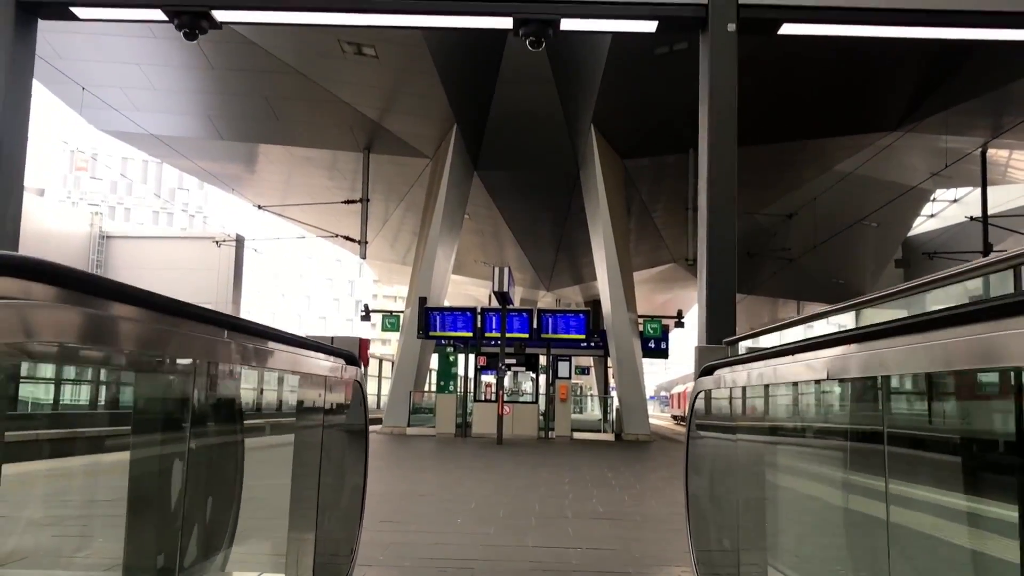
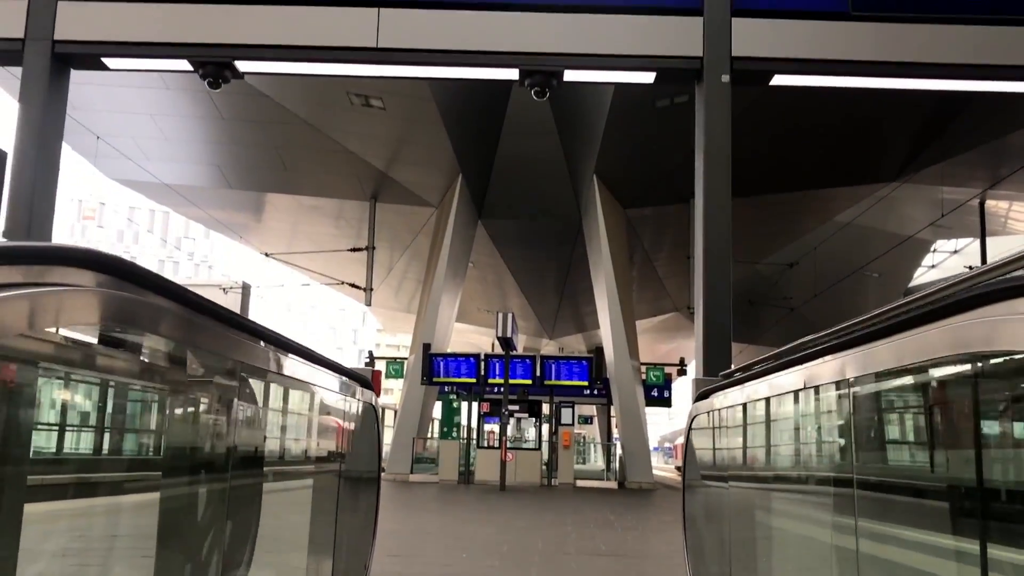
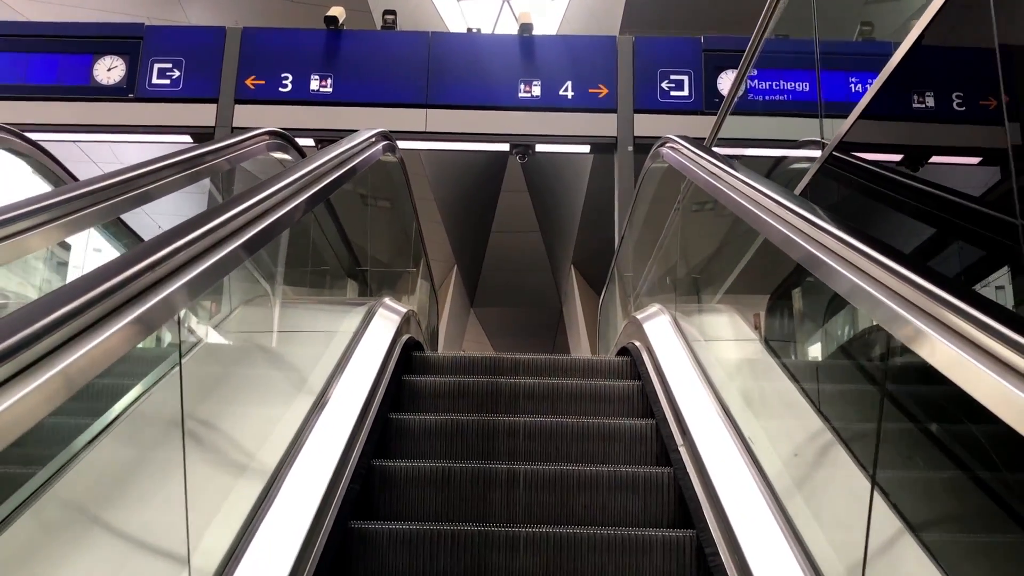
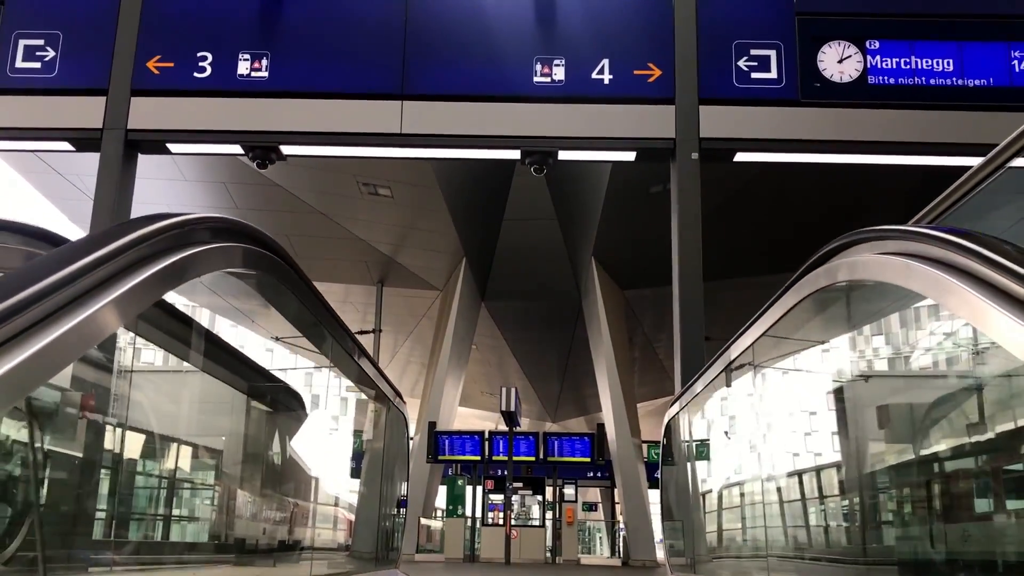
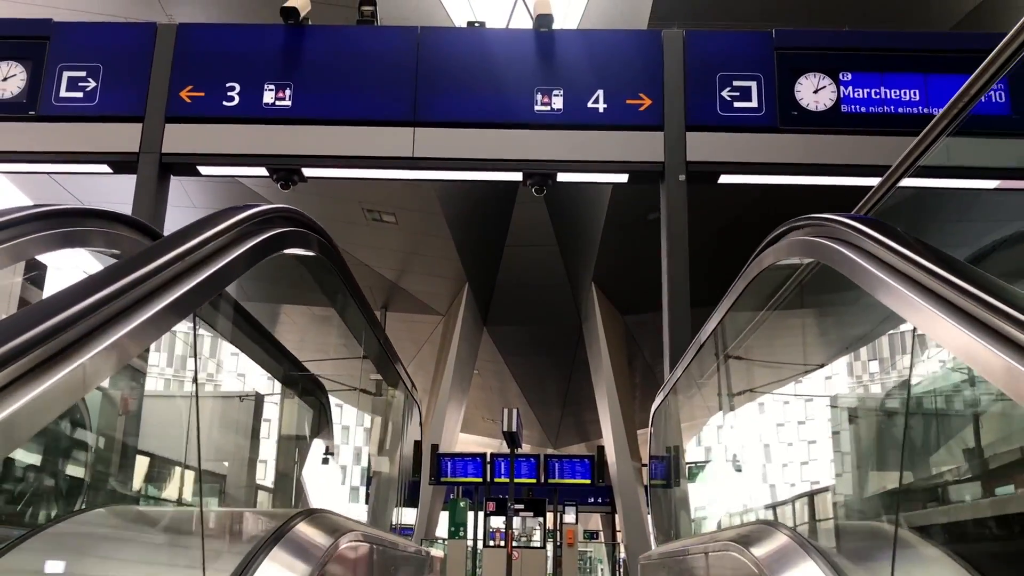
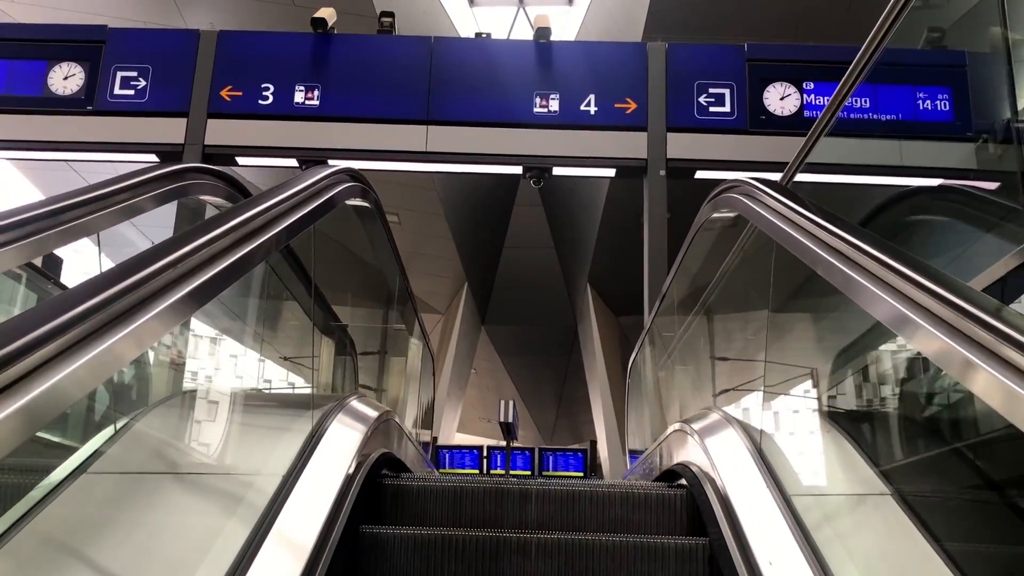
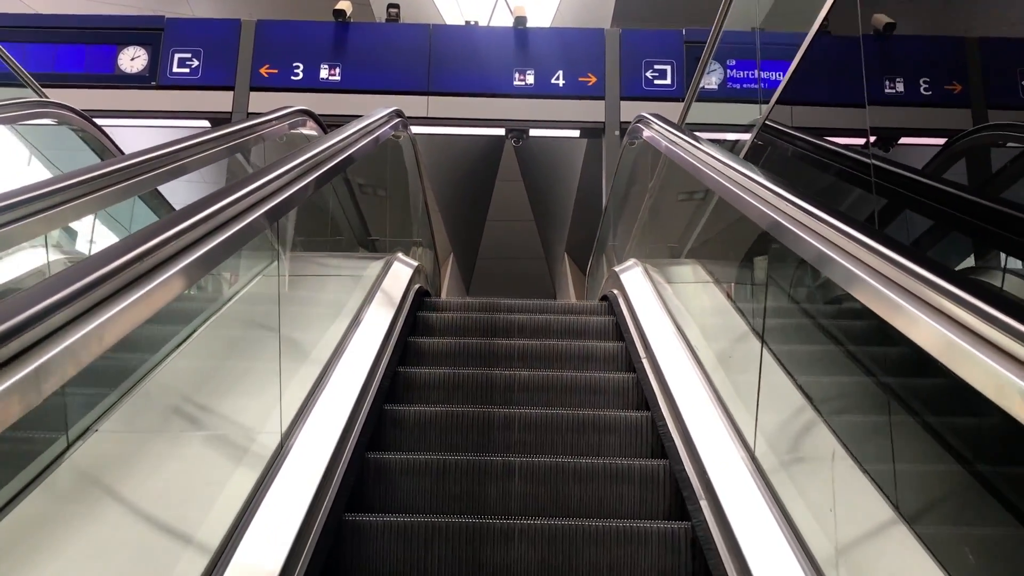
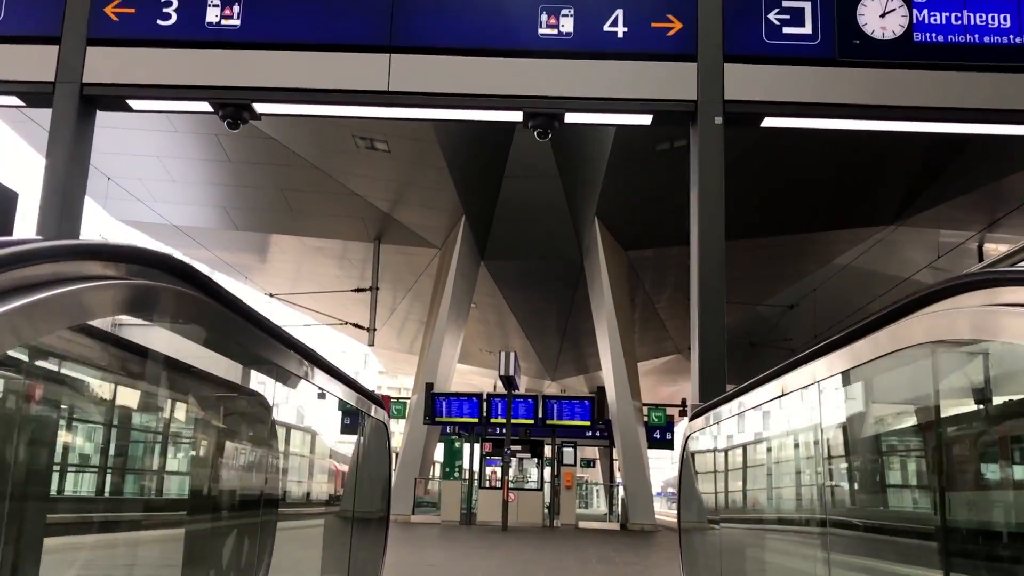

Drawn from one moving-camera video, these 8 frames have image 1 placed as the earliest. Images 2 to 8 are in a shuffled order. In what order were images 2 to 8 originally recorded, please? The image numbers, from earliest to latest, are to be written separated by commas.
2, 8, 4, 5, 6, 3, 7
